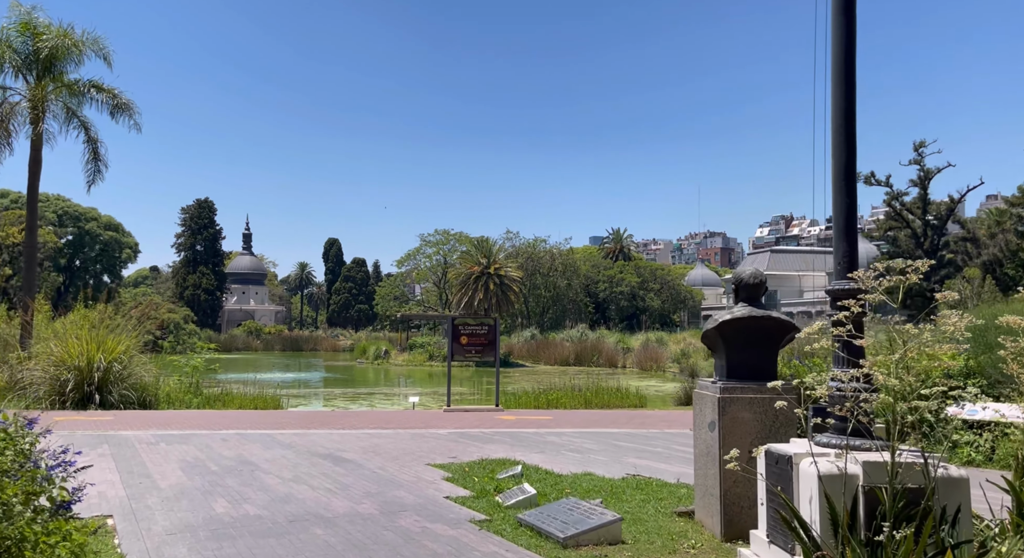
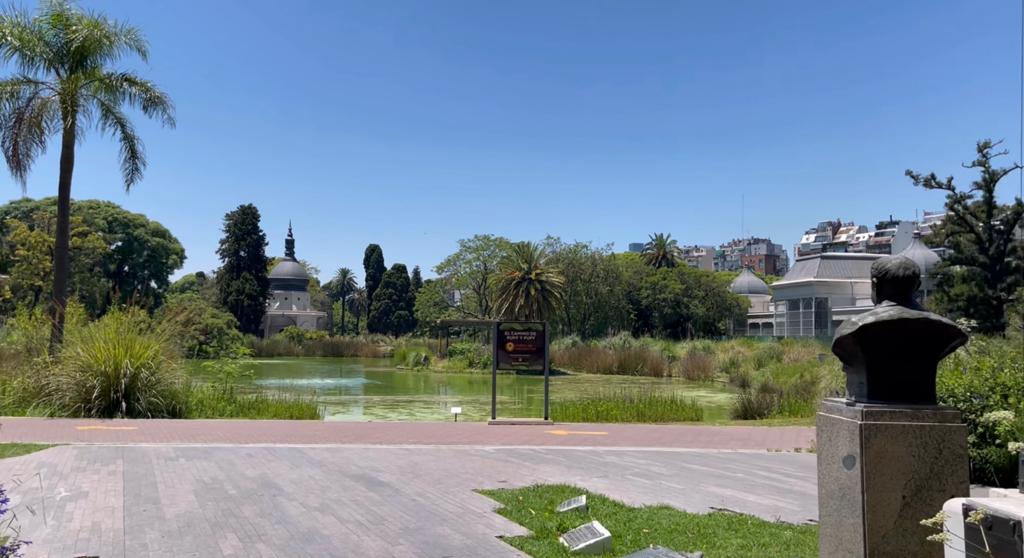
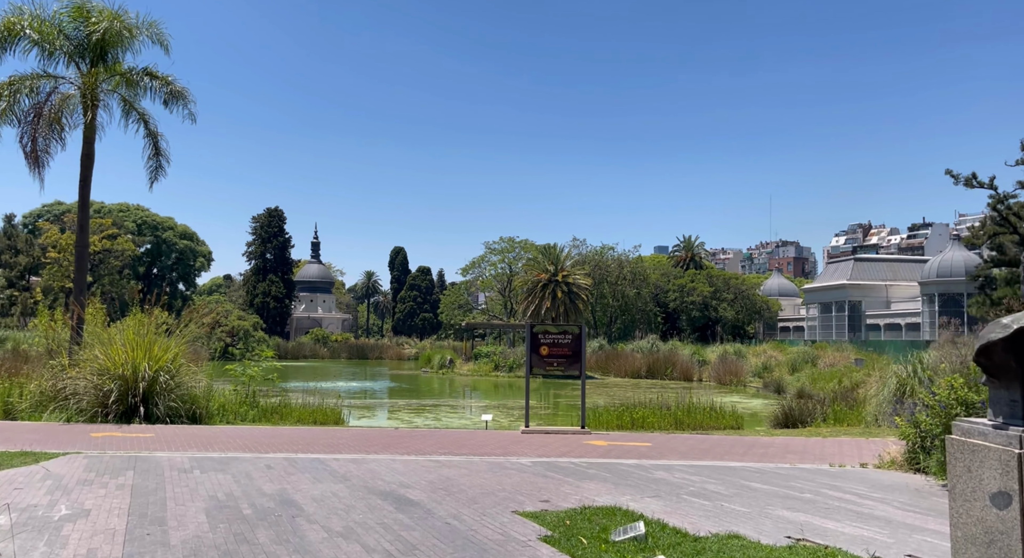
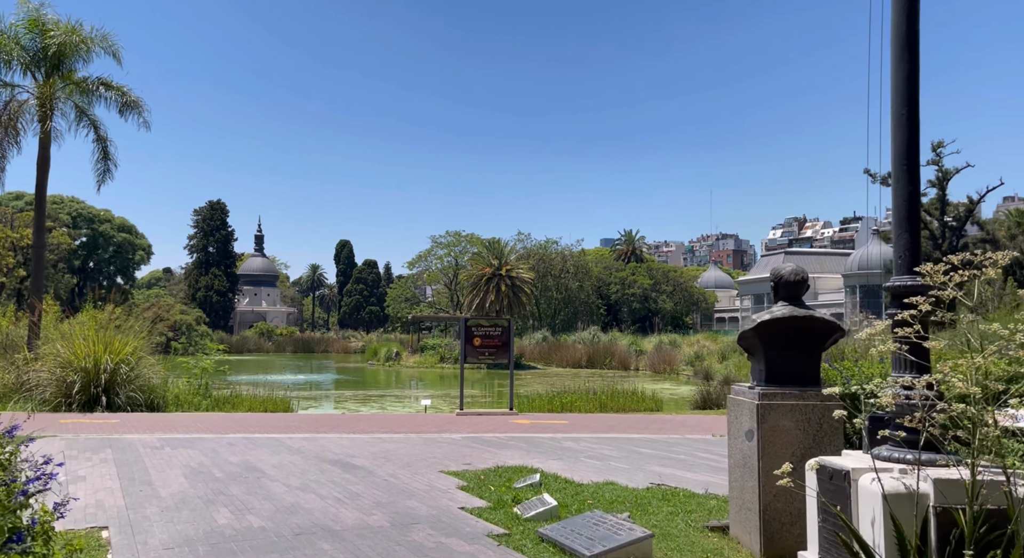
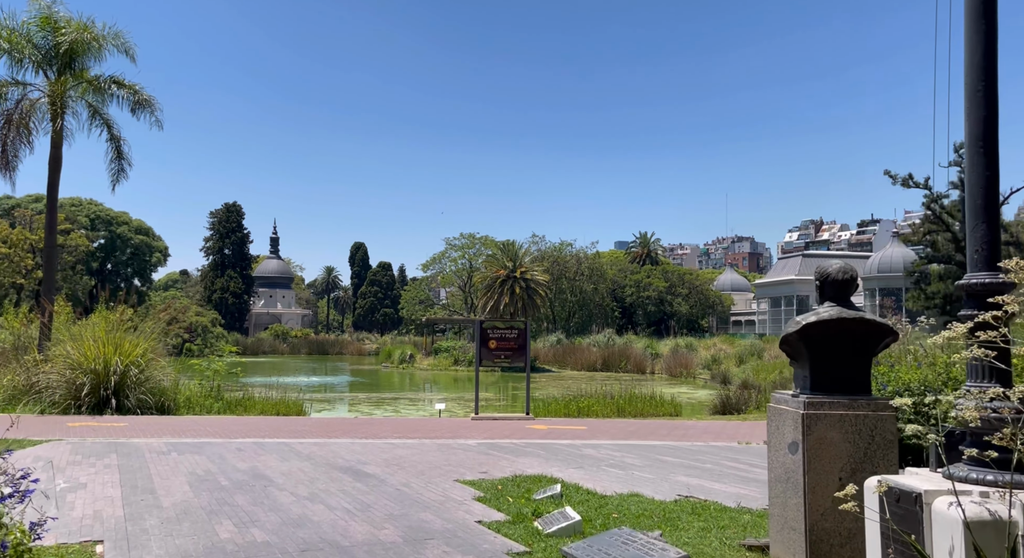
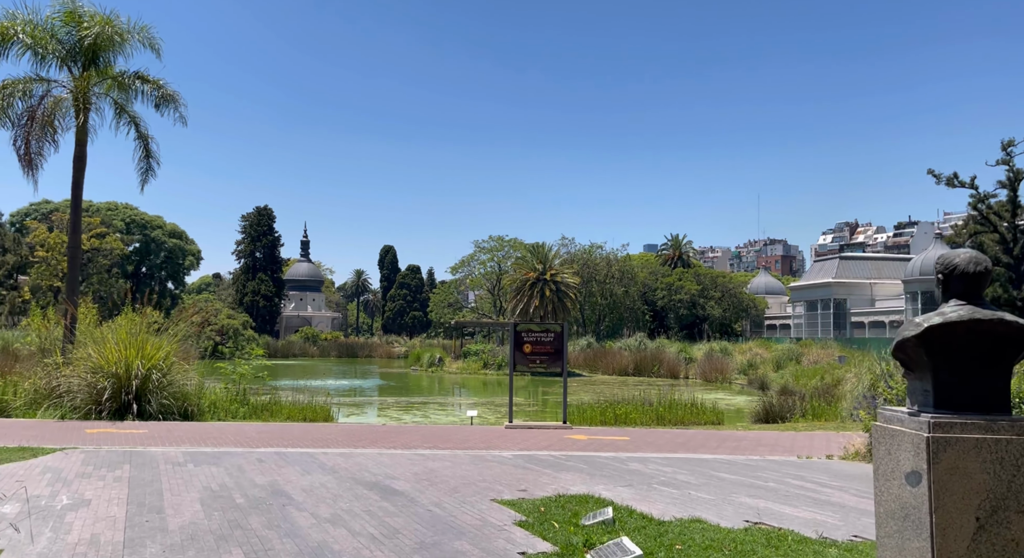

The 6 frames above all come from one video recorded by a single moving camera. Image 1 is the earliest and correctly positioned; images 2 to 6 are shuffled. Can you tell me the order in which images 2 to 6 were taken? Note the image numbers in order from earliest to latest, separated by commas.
4, 5, 2, 6, 3
